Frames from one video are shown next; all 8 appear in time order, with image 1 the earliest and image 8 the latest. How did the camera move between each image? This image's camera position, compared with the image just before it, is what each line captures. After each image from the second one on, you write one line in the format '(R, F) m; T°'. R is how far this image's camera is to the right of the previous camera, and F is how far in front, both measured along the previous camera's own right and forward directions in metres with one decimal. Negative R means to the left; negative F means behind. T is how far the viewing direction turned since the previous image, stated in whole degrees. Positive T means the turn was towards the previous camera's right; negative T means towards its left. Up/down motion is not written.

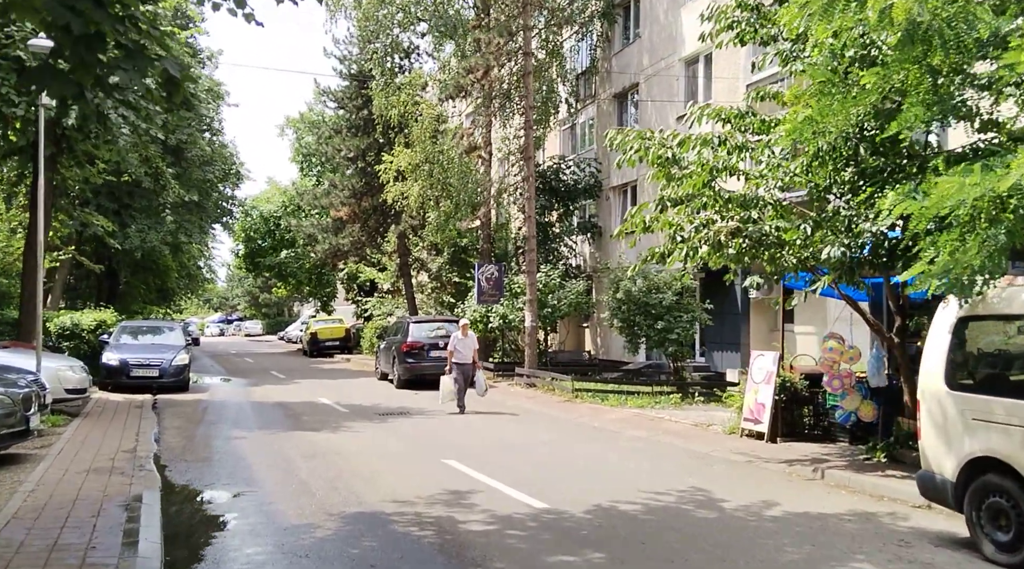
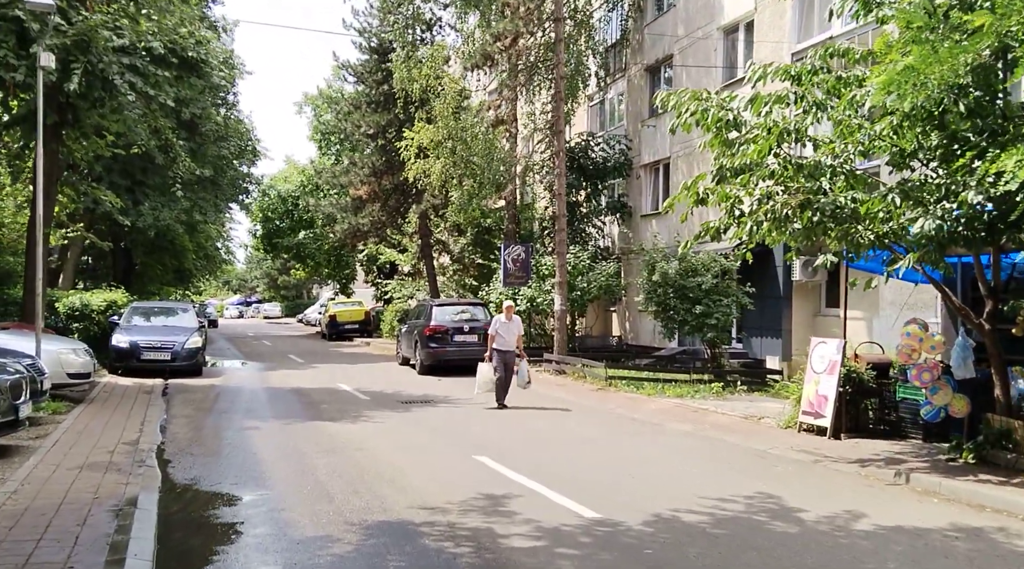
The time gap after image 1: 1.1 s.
(-0.2, +1.0) m; -1°
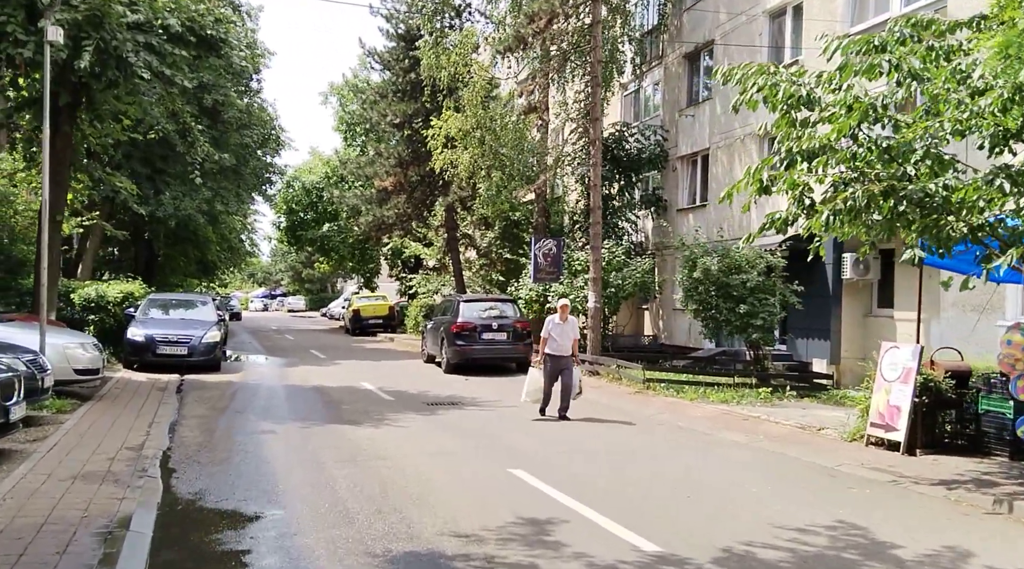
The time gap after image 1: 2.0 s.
(-0.2, +0.9) m; -1°
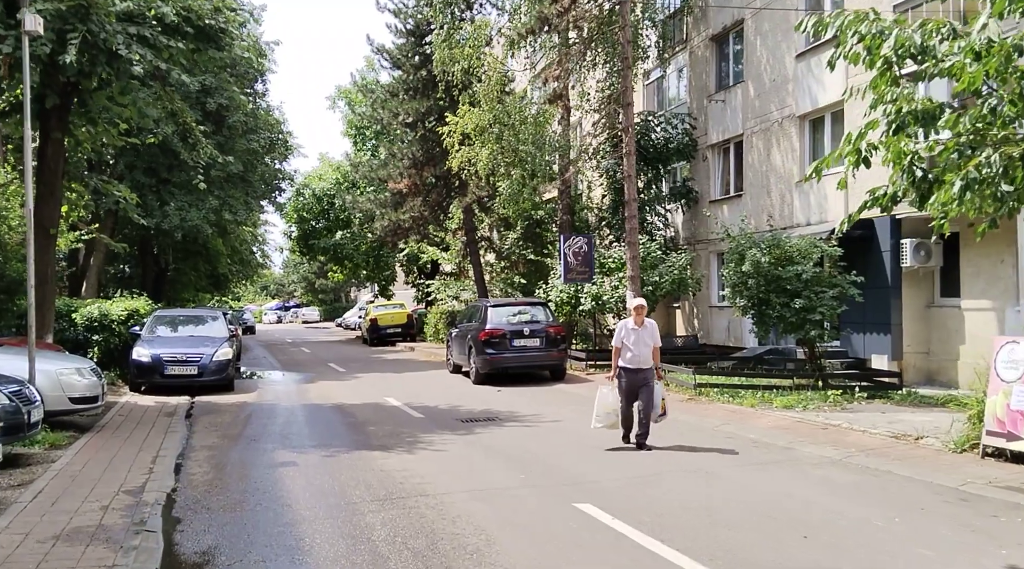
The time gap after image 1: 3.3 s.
(-0.3, +1.3) m; -1°
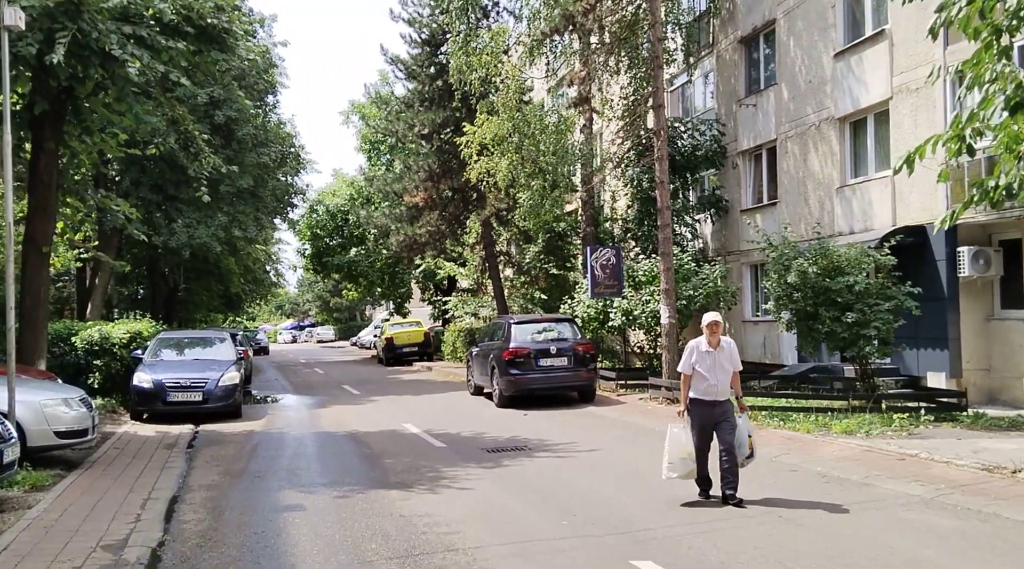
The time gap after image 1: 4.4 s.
(-0.2, +1.1) m; -1°
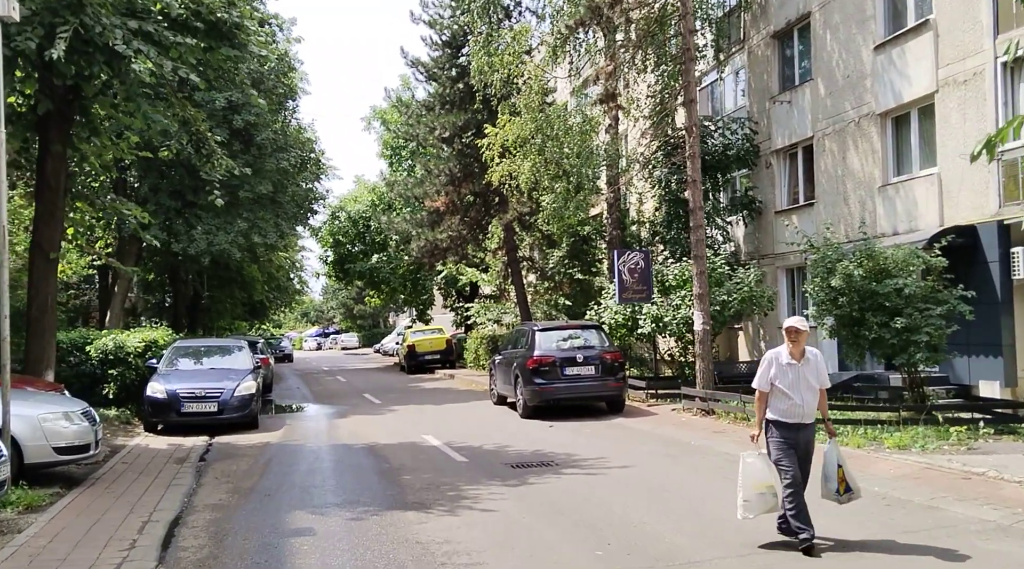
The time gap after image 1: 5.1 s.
(0.0, +0.7) m; -1°
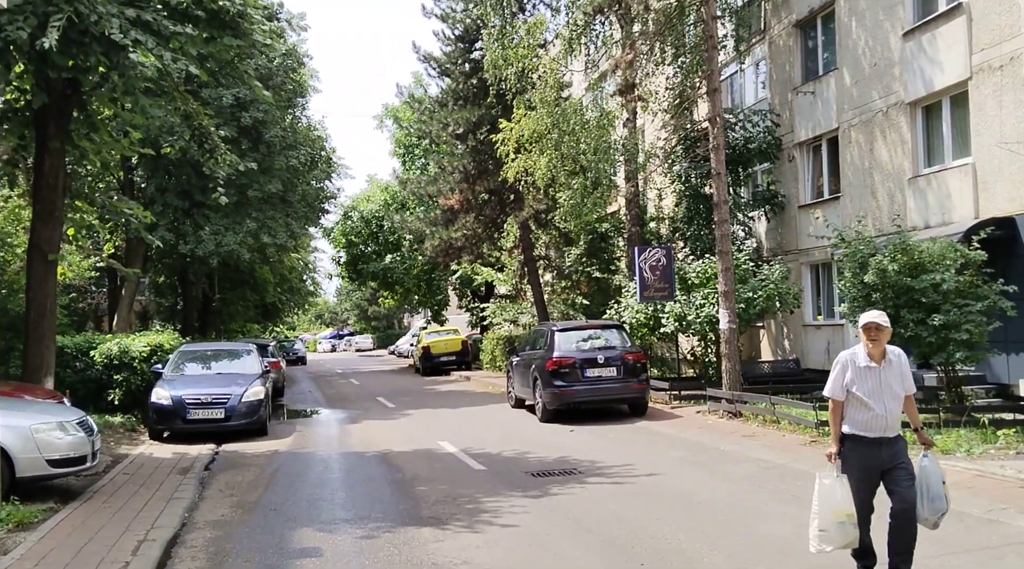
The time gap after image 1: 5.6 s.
(-0.1, +0.6) m; -1°
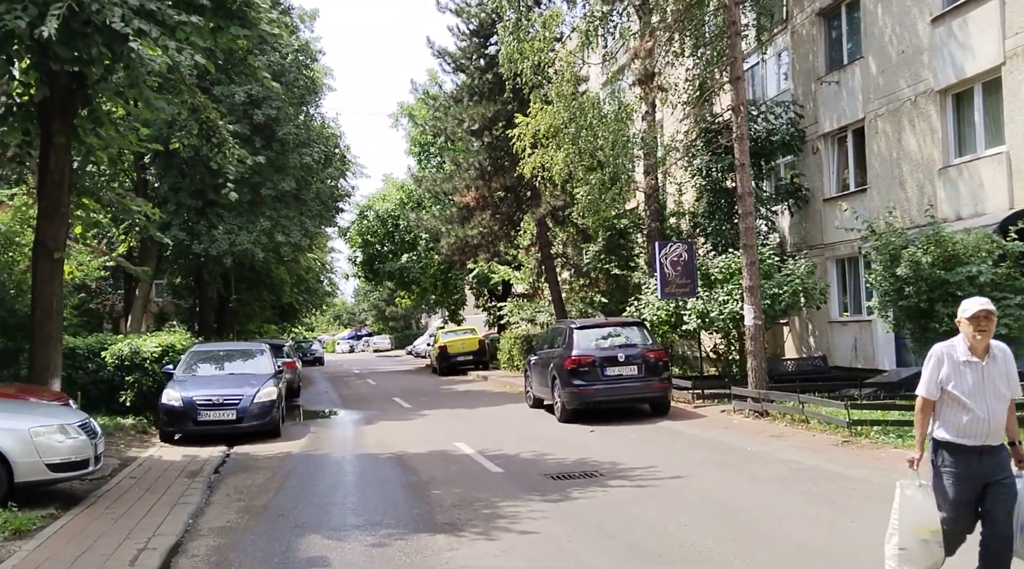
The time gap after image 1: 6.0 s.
(0.0, +0.4) m; -1°
